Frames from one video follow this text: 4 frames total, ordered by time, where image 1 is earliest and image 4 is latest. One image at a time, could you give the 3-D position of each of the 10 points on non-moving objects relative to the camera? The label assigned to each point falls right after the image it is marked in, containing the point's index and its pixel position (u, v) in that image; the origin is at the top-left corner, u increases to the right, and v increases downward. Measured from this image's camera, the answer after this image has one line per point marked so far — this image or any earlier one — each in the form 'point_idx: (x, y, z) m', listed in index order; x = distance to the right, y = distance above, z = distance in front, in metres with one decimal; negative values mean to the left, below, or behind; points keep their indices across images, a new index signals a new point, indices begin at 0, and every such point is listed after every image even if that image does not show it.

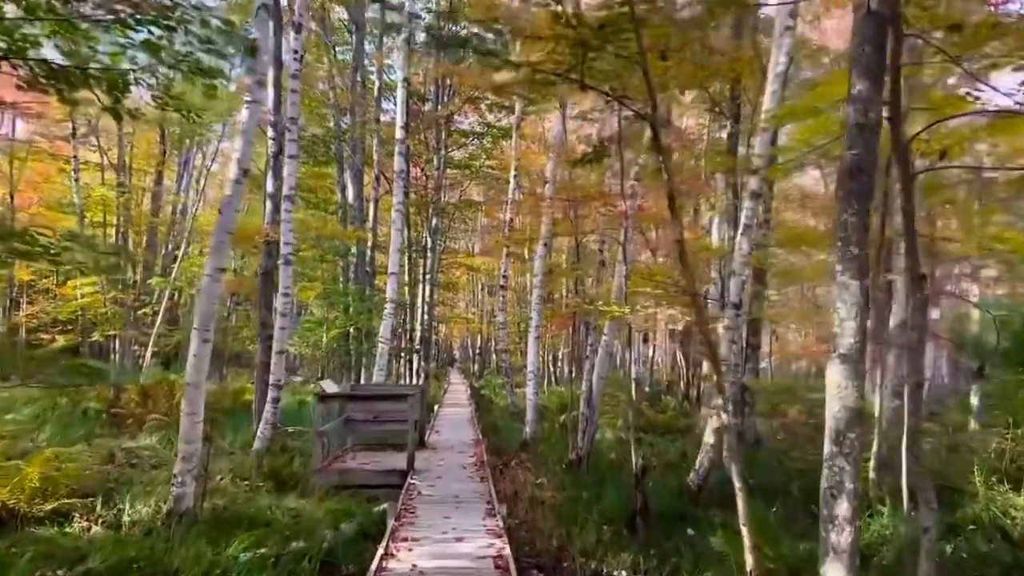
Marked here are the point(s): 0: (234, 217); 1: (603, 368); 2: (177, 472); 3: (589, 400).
0: (-2.4, +0.6, +7.4) m
1: (+1.2, -1.0, +10.9) m
2: (-2.9, -1.6, +7.2) m
3: (+1.0, -1.5, +11.1) m
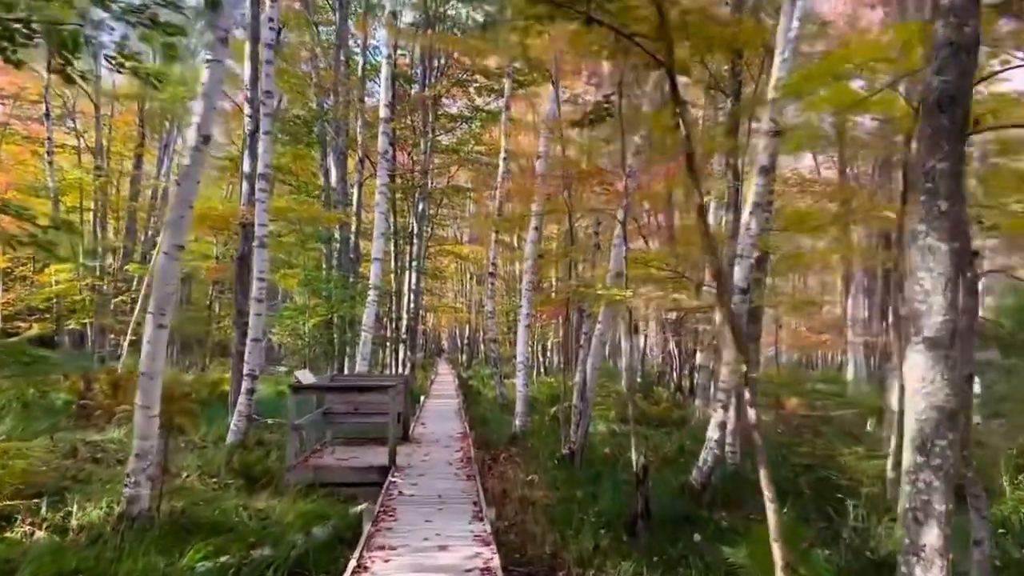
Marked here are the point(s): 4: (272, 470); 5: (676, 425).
0: (-2.5, +0.8, +6.7) m
1: (+1.0, -0.8, +10.2) m
2: (-2.9, -1.4, +6.5) m
3: (+0.9, -1.3, +10.4) m
4: (-2.7, -2.1, +9.5) m
5: (+3.0, -2.5, +15.3) m
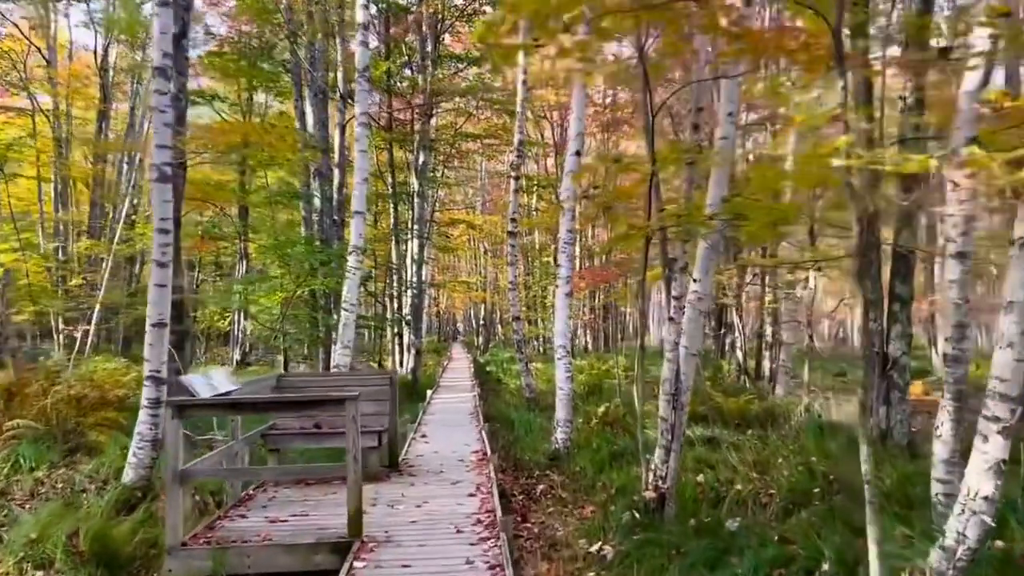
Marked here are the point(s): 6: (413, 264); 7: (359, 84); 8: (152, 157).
0: (-2.3, +1.1, +2.7) m
1: (+1.4, -0.3, +6.2) m
2: (-2.7, -1.1, +2.6) m
3: (+1.2, -0.8, +6.4) m
4: (-2.4, -1.7, +5.5) m
5: (+3.4, -1.8, +11.3) m
6: (-2.3, +0.6, +19.4) m
7: (-2.7, +3.6, +15.6) m
8: (-3.2, +1.2, +7.5) m
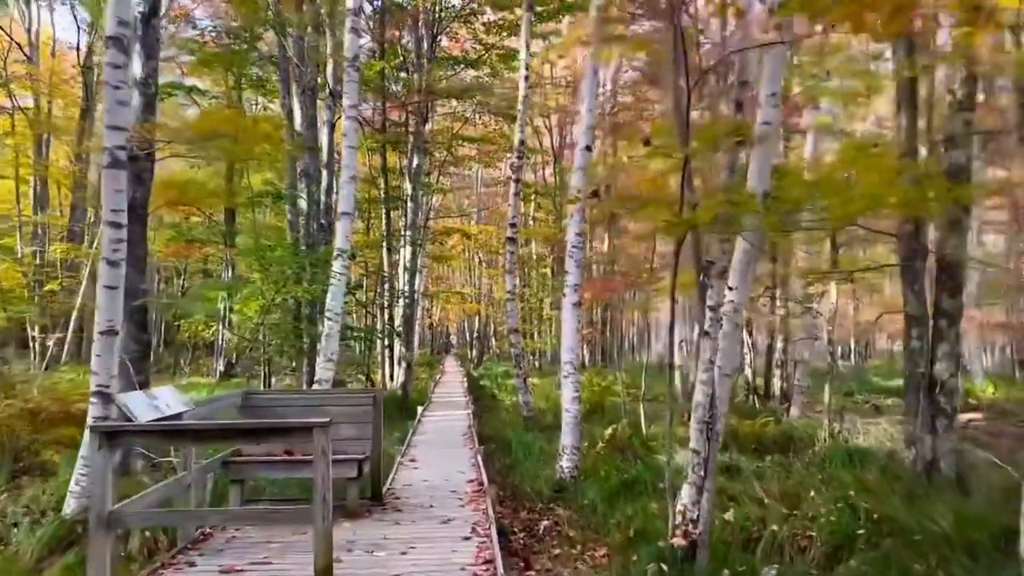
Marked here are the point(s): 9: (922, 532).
0: (-2.2, +1.2, +1.7) m
1: (+1.4, -0.4, +5.3) m
2: (-2.6, -1.1, +1.6) m
3: (+1.2, -0.9, +5.4) m
4: (-2.3, -1.7, +4.6) m
5: (+3.4, -2.0, +10.4) m
6: (-2.3, +0.4, +18.4) m
7: (-2.7, +3.4, +14.7) m
8: (-3.2, +1.1, +6.6) m
9: (+3.1, -1.8, +6.3) m
